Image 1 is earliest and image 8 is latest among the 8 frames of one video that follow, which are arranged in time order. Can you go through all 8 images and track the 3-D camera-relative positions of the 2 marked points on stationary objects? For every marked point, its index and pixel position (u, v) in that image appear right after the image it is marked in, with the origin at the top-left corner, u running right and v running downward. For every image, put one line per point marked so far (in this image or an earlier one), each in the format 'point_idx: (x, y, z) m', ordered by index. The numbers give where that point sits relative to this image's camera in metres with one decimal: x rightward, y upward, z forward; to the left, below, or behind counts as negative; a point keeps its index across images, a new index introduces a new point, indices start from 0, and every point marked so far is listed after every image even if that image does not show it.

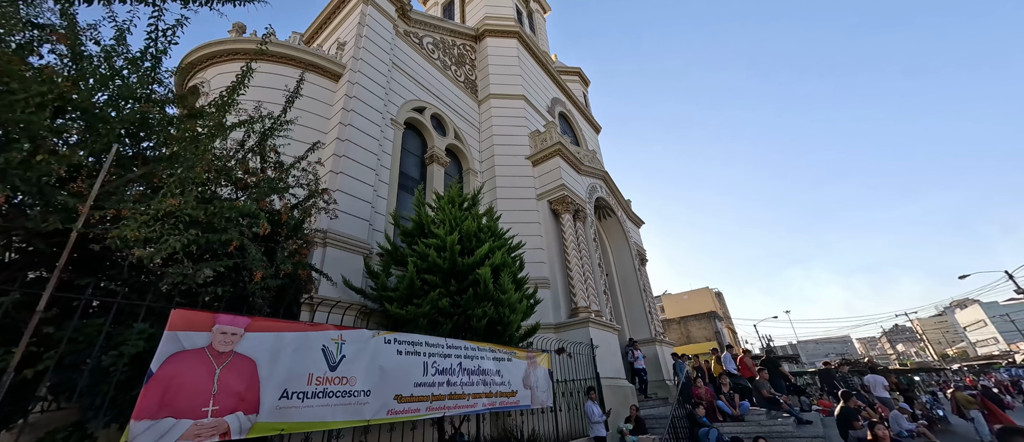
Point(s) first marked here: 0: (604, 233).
0: (+4.6, -0.6, +17.9) m
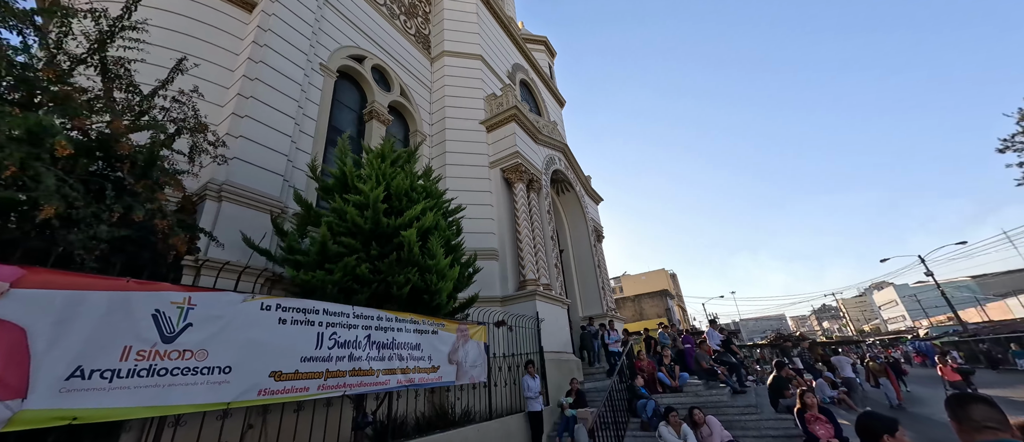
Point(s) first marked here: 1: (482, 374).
0: (+2.5, +0.6, +17.5) m
1: (-0.6, -2.9, +6.7) m
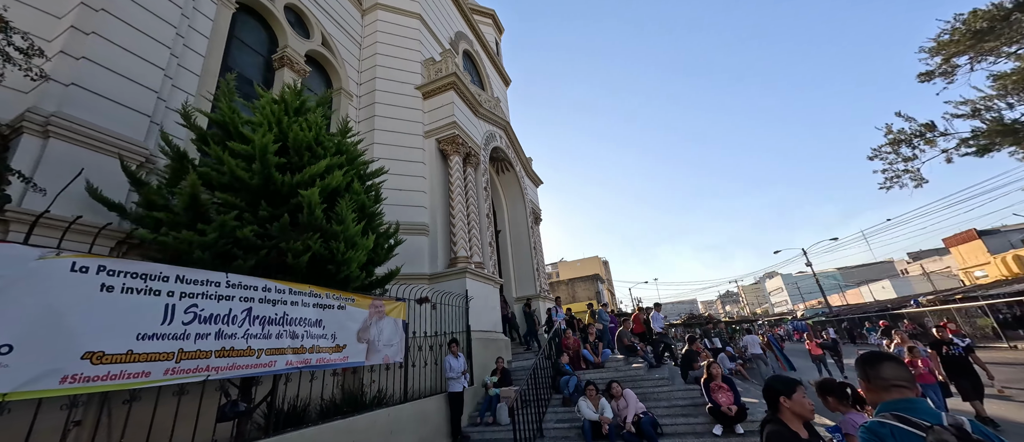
0: (-0.6, +1.6, +17.1) m
1: (-2.0, -2.3, +6.1) m
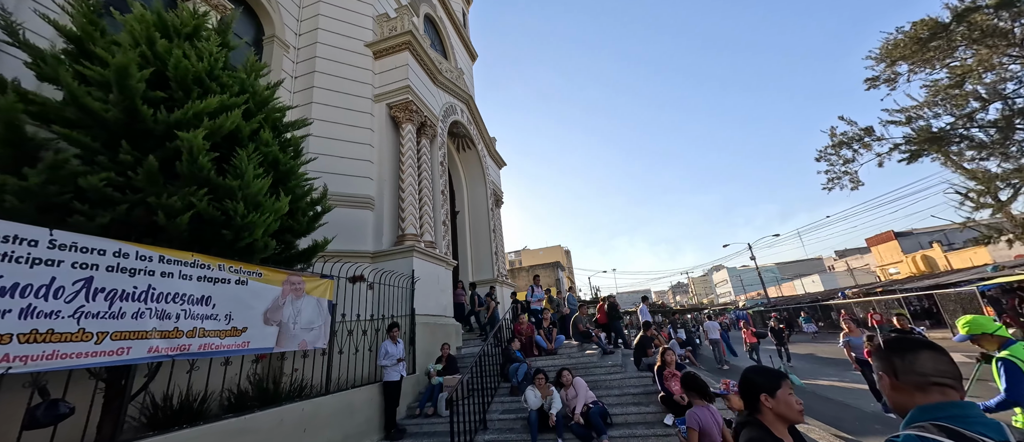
0: (-2.4, +2.5, +16.2) m
1: (-2.8, -1.7, +5.2) m
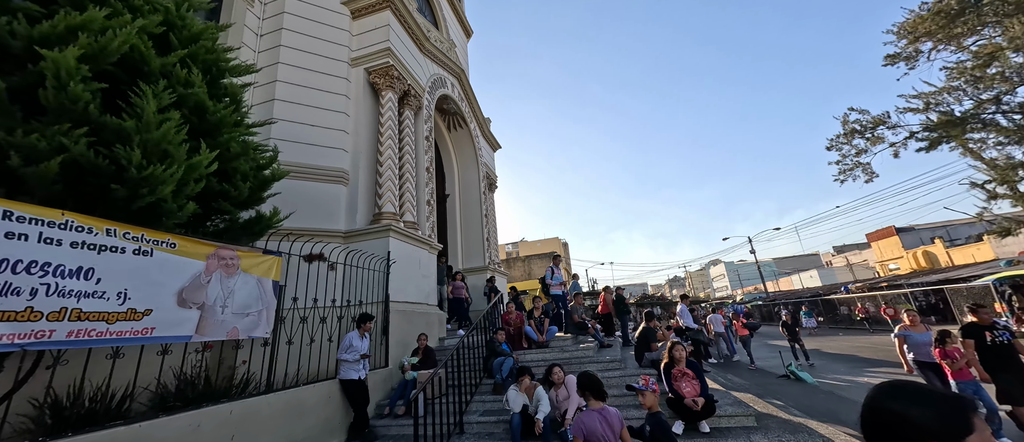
0: (-2.6, +3.2, +15.2) m
1: (-3.1, -1.3, +4.3) m
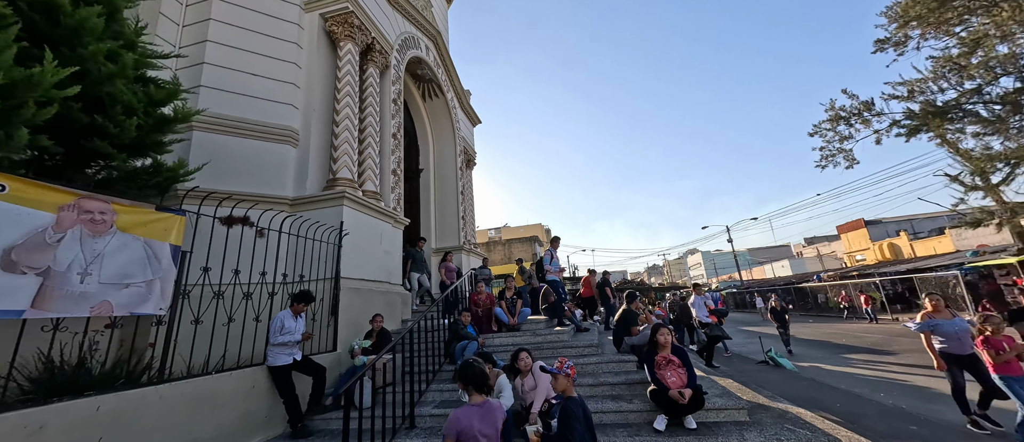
0: (-3.4, +4.1, +14.1) m
1: (-3.5, -0.8, +3.4) m
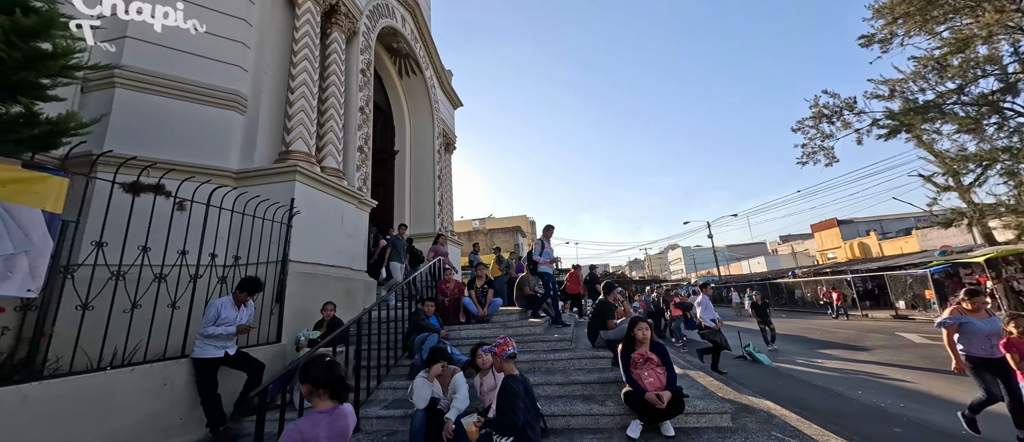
0: (-4.1, +4.7, +13.3) m
1: (-3.9, -0.5, +2.7) m
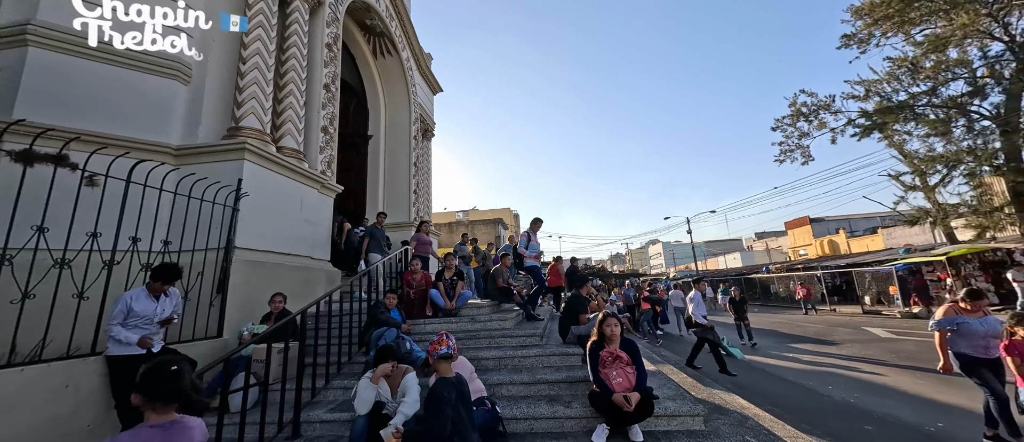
0: (-4.8, +5.1, +12.6) m
1: (-4.2, -0.3, +2.2) m
